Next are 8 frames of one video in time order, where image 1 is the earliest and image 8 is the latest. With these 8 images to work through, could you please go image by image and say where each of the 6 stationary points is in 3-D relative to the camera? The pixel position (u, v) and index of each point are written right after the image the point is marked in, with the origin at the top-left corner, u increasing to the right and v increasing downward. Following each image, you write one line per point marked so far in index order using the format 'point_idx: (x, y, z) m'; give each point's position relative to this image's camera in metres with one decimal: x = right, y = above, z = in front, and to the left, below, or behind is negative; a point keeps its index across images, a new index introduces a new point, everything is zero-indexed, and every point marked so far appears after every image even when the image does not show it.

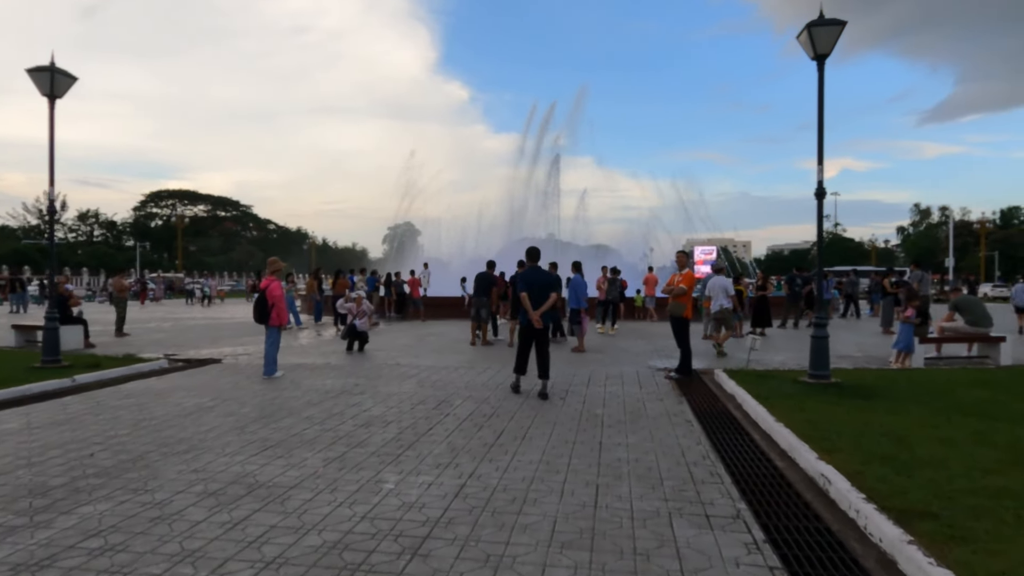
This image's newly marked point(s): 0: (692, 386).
0: (+2.6, -1.4, +9.6) m
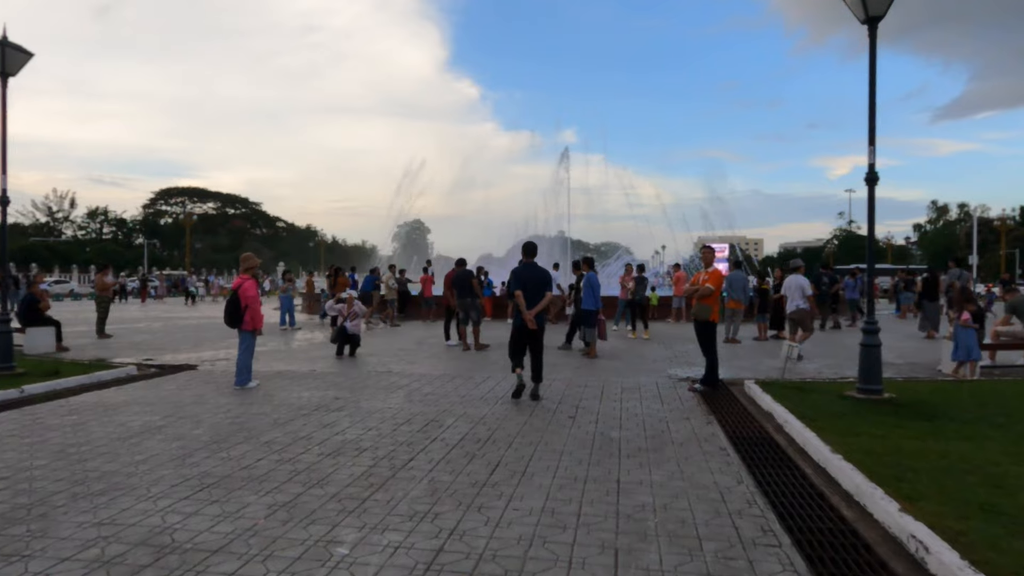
0: (+2.6, -1.4, +8.4) m
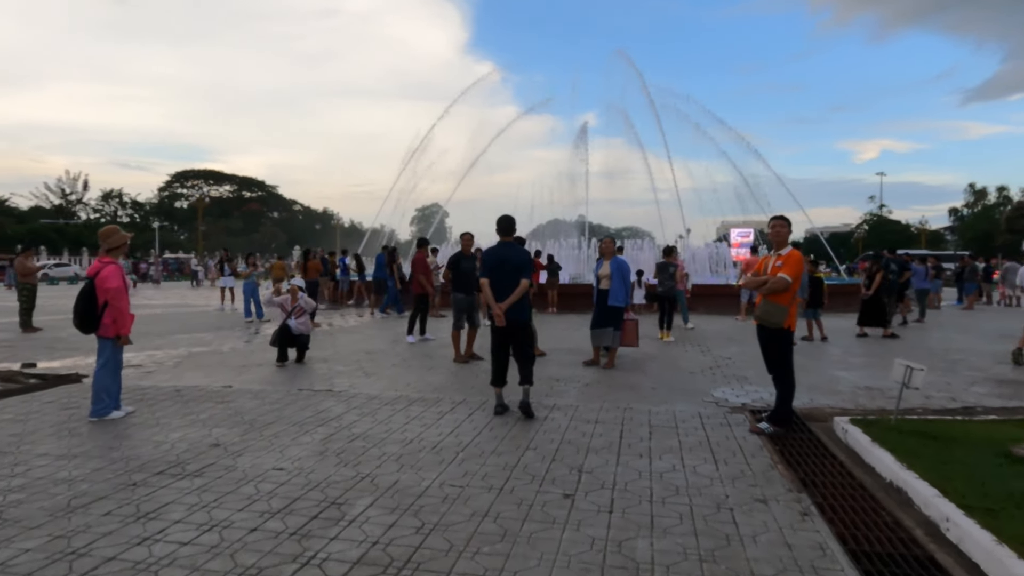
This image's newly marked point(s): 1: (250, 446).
0: (+2.4, -1.4, +5.5) m
1: (-2.1, -1.3, +5.3) m
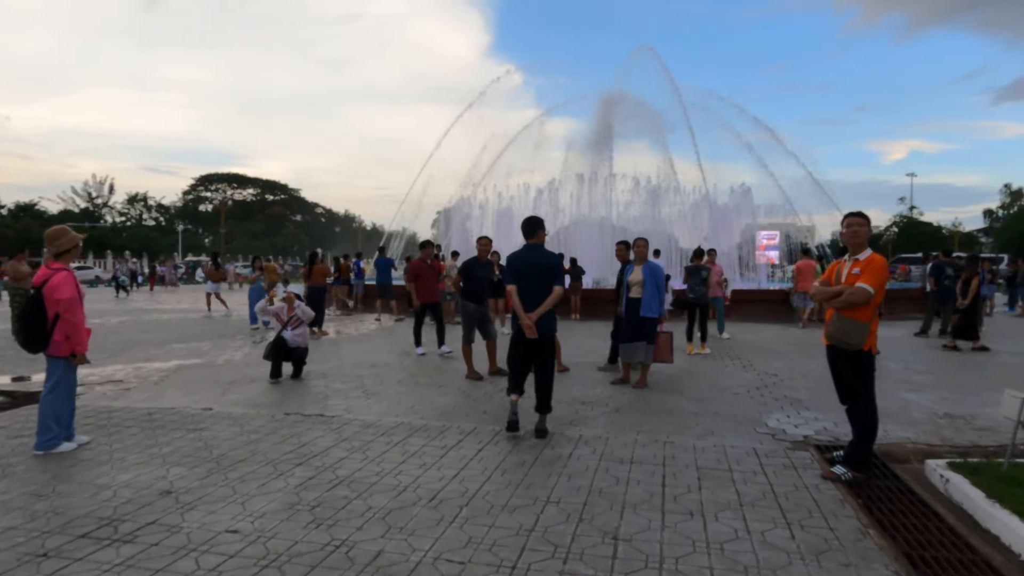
0: (+2.5, -1.4, +4.4) m
1: (-2.0, -1.4, +4.3) m
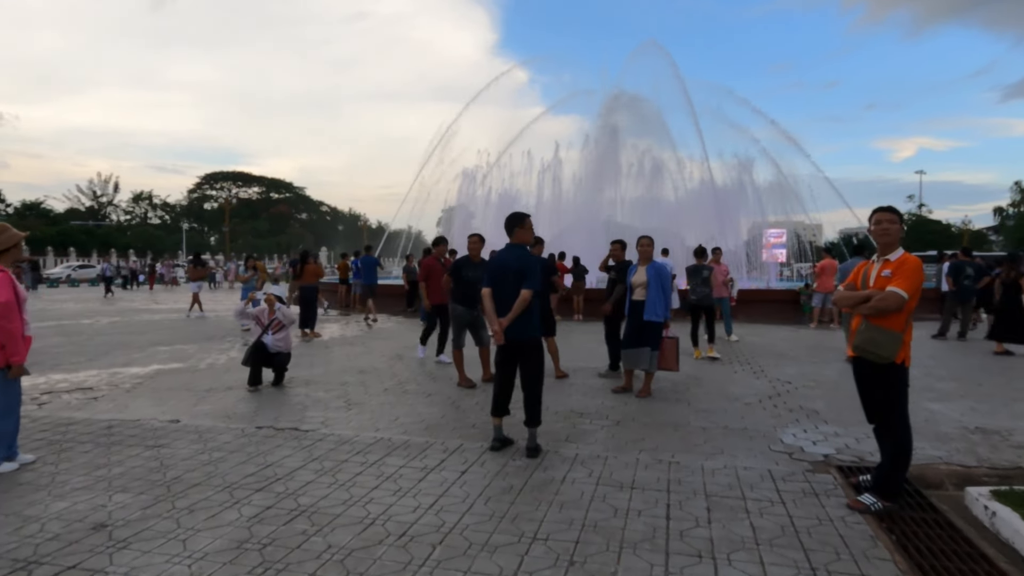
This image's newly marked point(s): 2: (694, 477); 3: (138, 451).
0: (+2.4, -1.5, +3.8) m
1: (-2.1, -1.4, +3.8) m
2: (+1.3, -1.4, +4.8) m
3: (-3.0, -1.3, +5.4) m
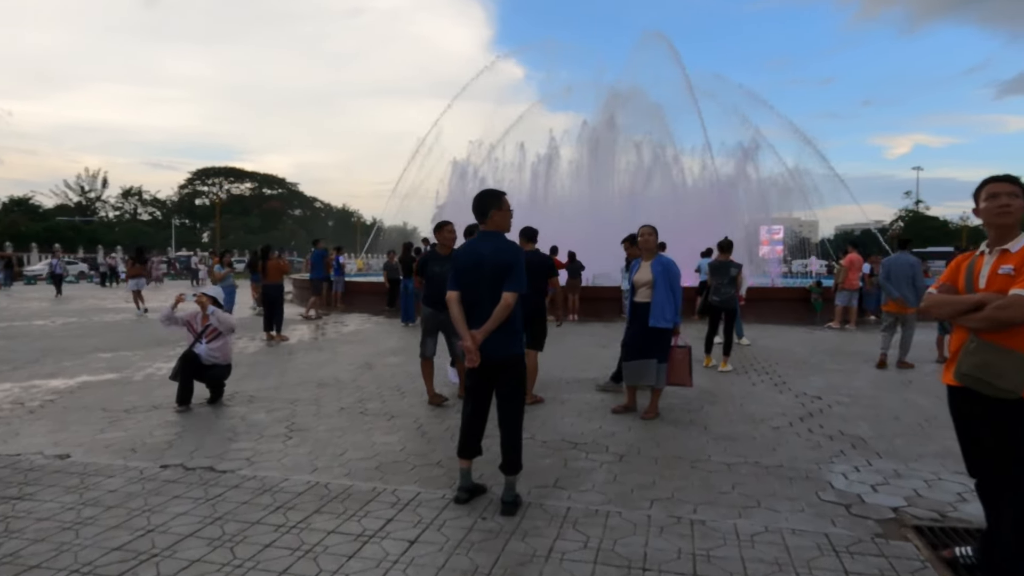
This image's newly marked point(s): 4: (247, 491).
0: (+2.2, -1.5, +2.5) m
1: (-2.3, -1.4, +2.5) m
2: (+1.1, -1.4, +3.5) m
3: (-3.2, -1.3, +4.1) m
4: (-1.7, -1.3, +4.3) m
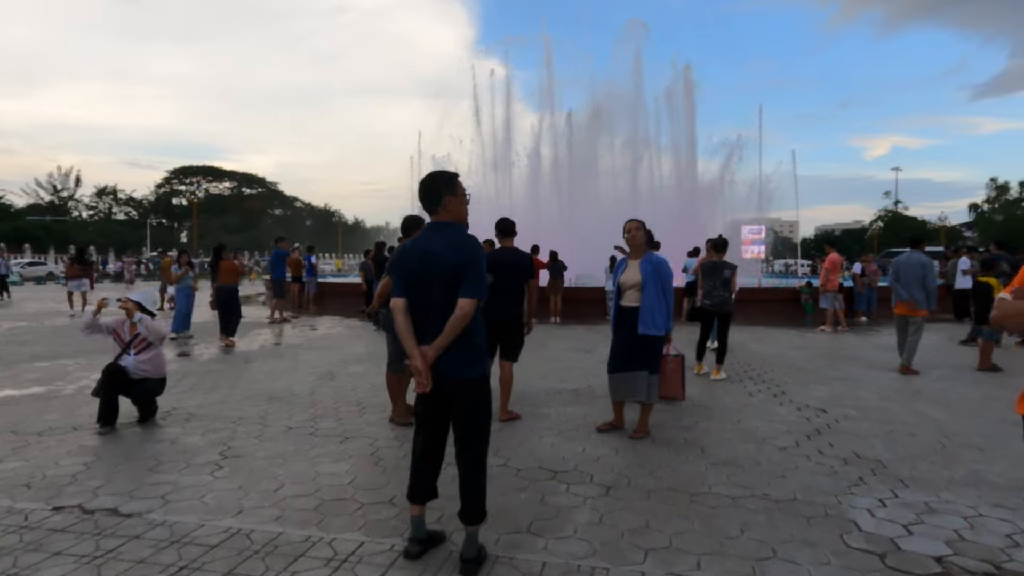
0: (+2.1, -1.5, +1.8) m
1: (-2.4, -1.4, +1.7) m
2: (+1.0, -1.4, +2.7) m
3: (-3.4, -1.4, +3.2) m
4: (-1.9, -1.3, +3.5) m
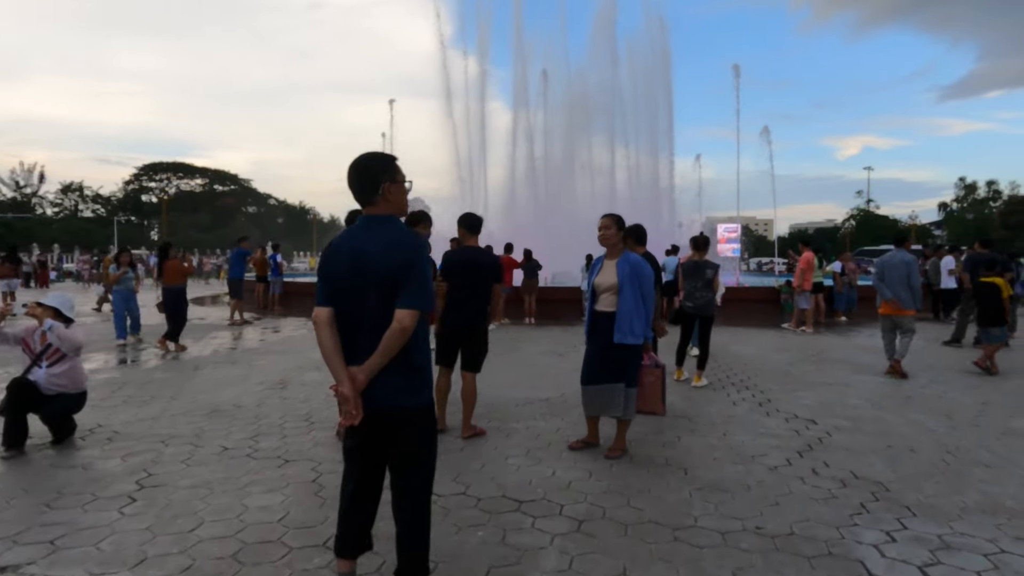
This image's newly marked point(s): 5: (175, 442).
0: (+1.9, -1.5, +1.3) m
1: (-2.6, -1.5, +1.0) m
2: (+0.8, -1.4, +2.2) m
3: (-3.6, -1.4, +2.5) m
4: (-2.1, -1.4, +2.8) m
5: (-2.8, -1.3, +5.4) m
